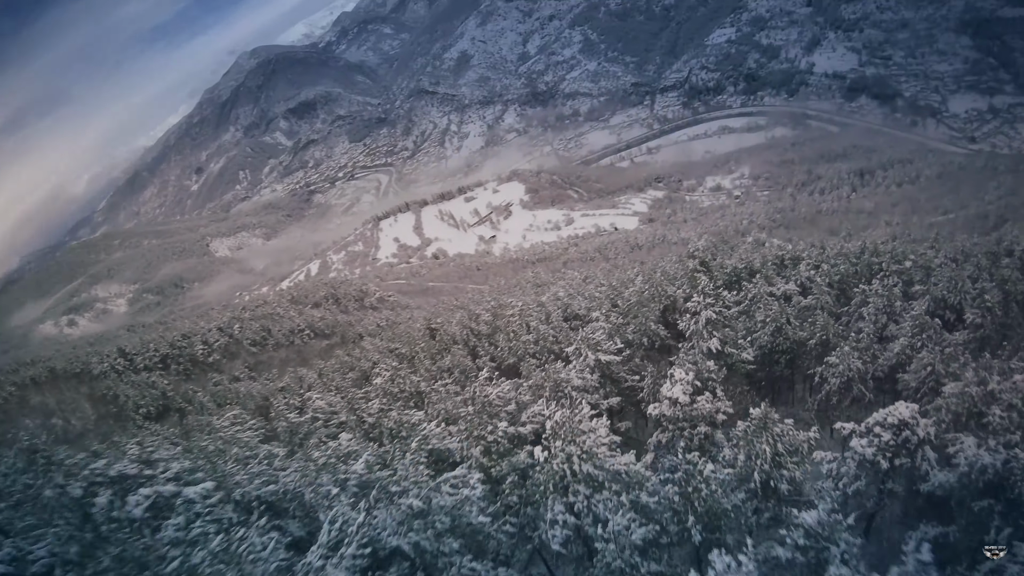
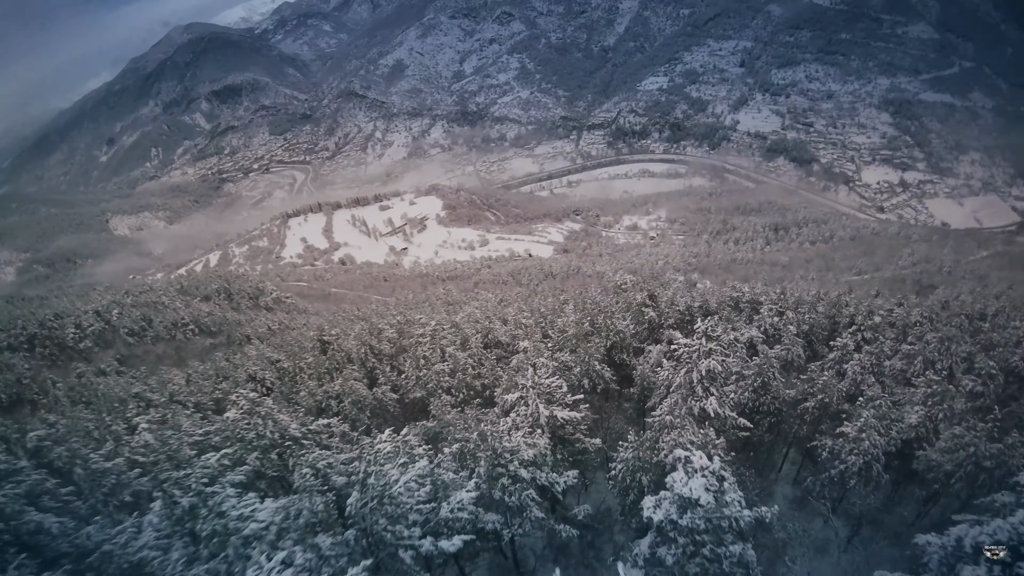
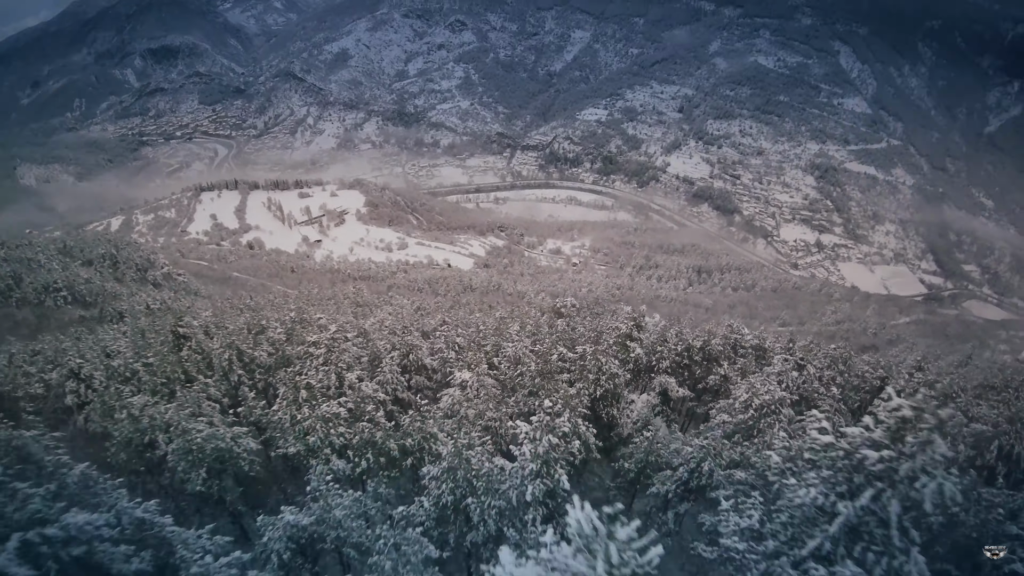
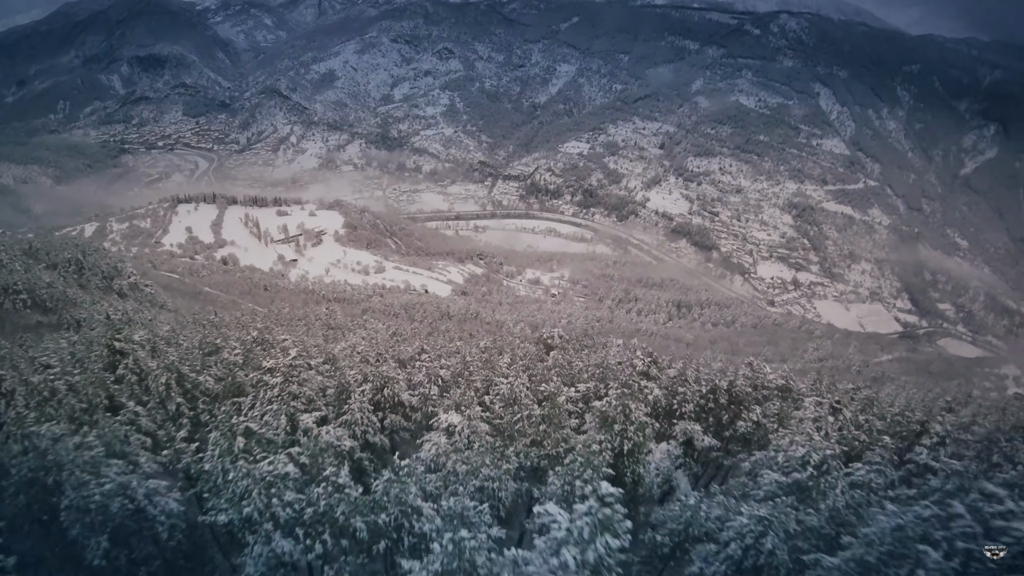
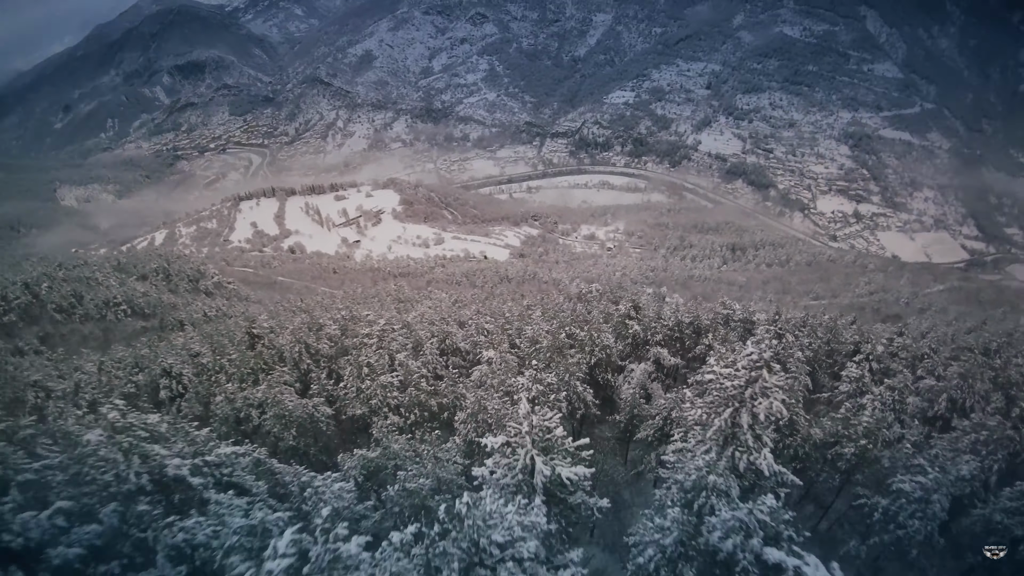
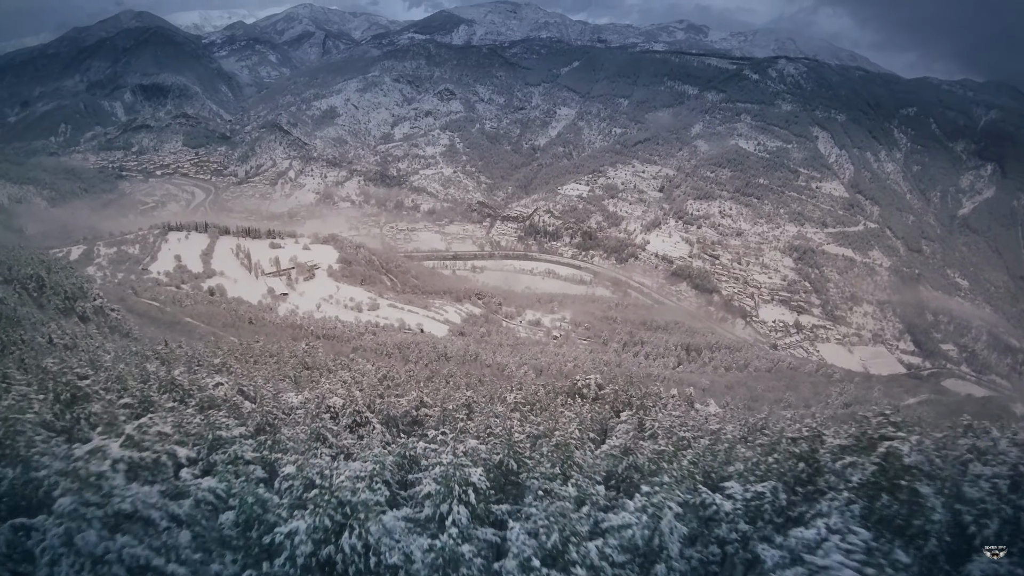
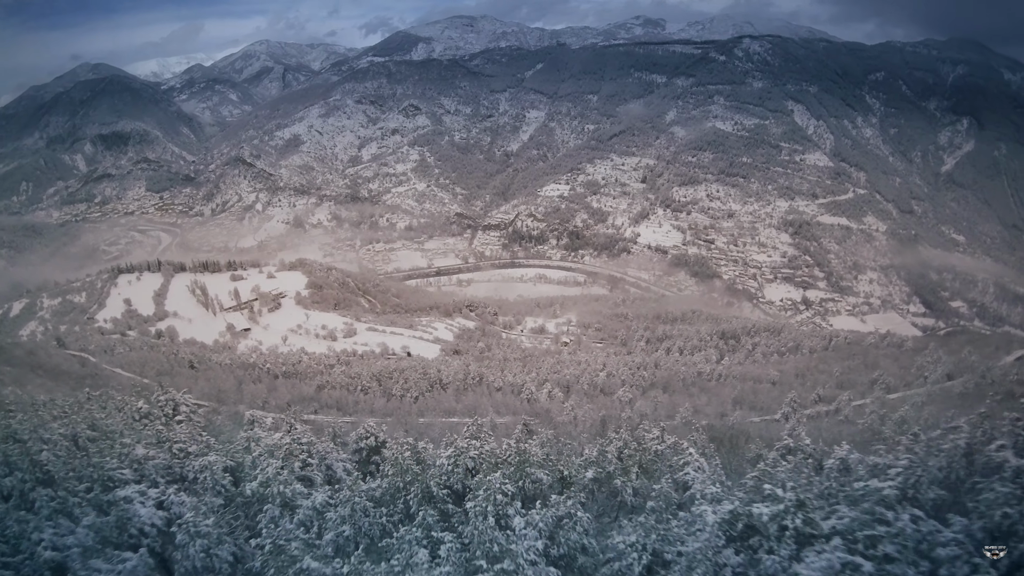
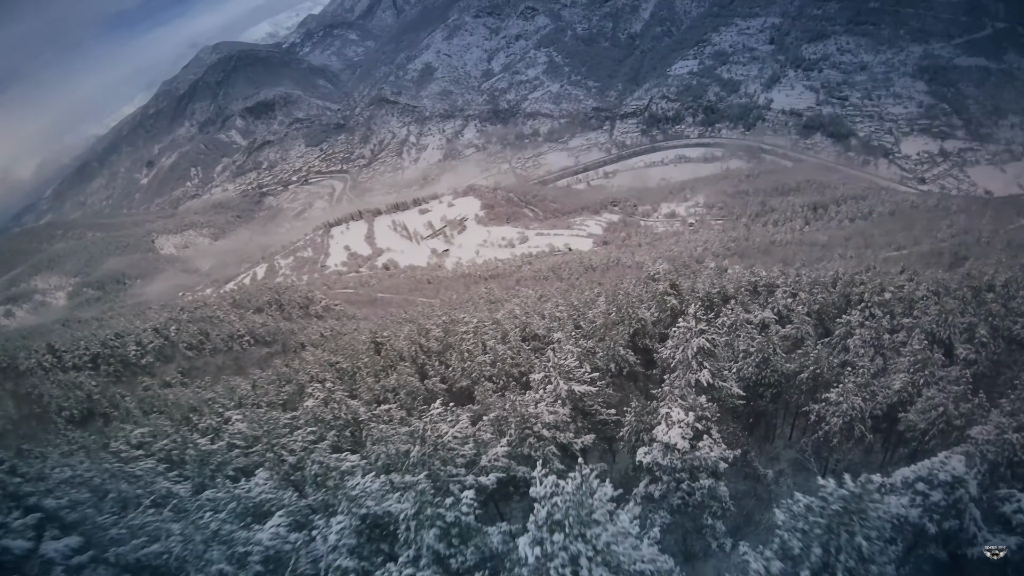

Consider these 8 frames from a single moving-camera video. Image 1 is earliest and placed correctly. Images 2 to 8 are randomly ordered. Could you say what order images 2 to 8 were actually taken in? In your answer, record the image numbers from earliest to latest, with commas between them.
8, 2, 5, 3, 4, 6, 7
